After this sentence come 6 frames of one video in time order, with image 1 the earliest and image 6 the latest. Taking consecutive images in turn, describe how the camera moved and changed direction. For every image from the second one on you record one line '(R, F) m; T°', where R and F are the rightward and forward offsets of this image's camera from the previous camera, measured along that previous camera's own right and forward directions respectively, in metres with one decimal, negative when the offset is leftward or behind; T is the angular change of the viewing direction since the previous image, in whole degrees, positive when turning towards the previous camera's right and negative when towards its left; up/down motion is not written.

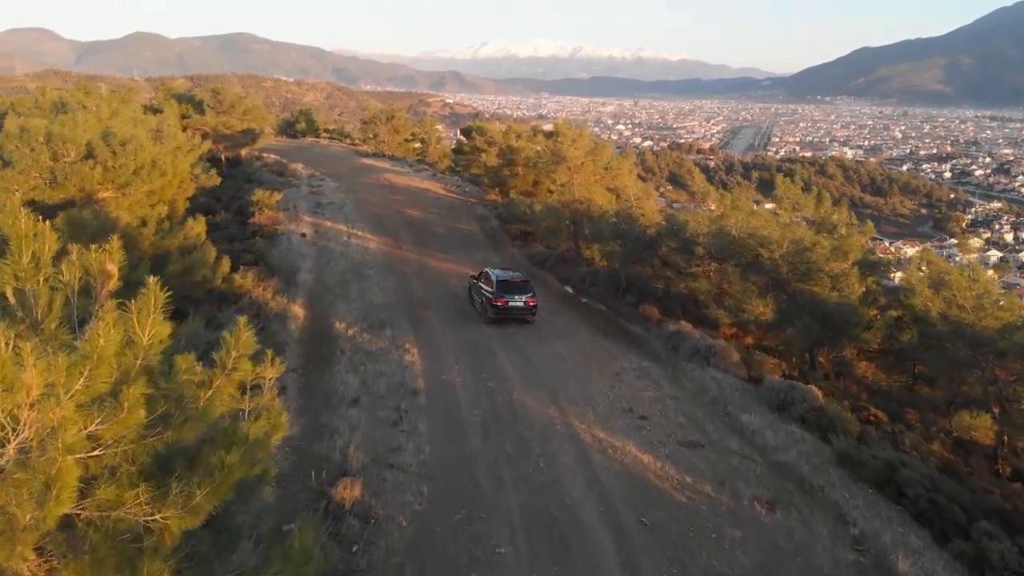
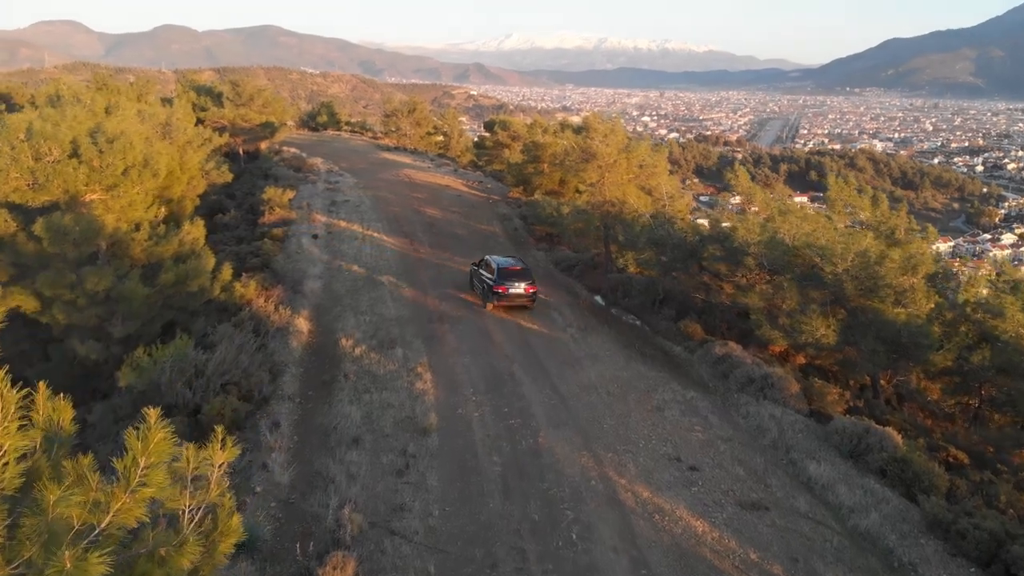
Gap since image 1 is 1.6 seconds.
(-0.1, +1.8) m; -2°
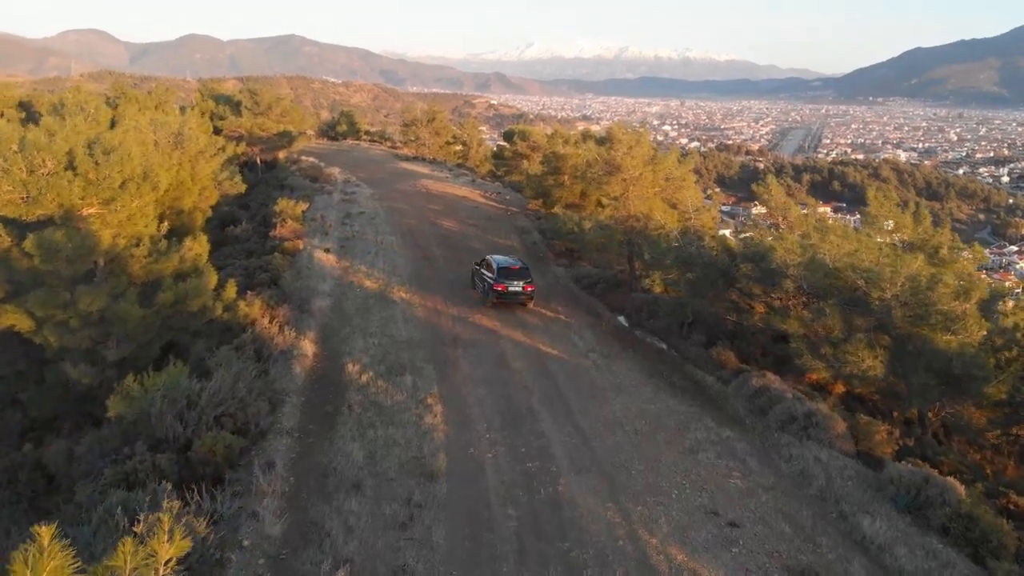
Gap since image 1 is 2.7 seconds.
(0.0, +1.1) m; -1°
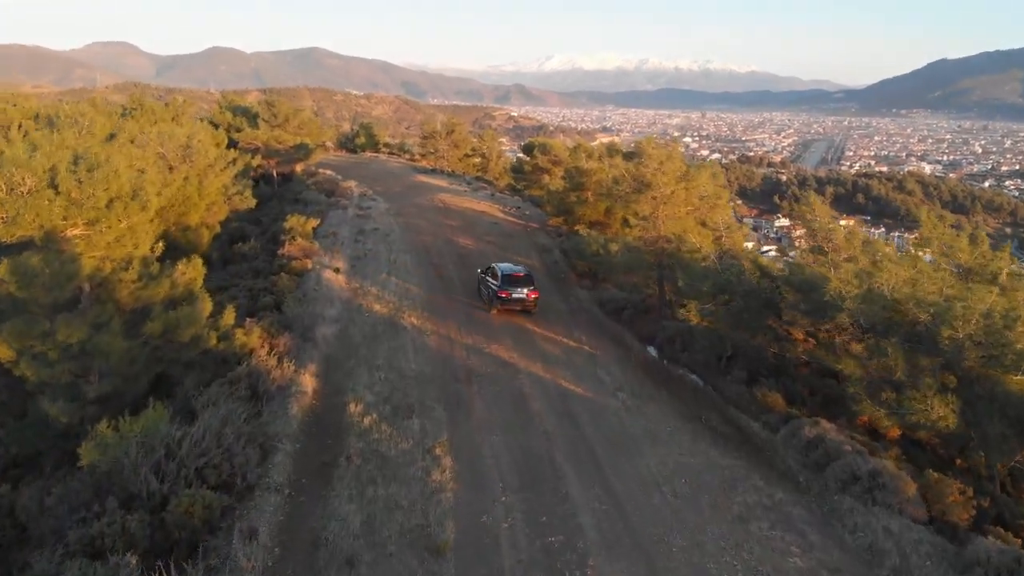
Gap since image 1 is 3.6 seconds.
(0.0, +1.5) m; -1°
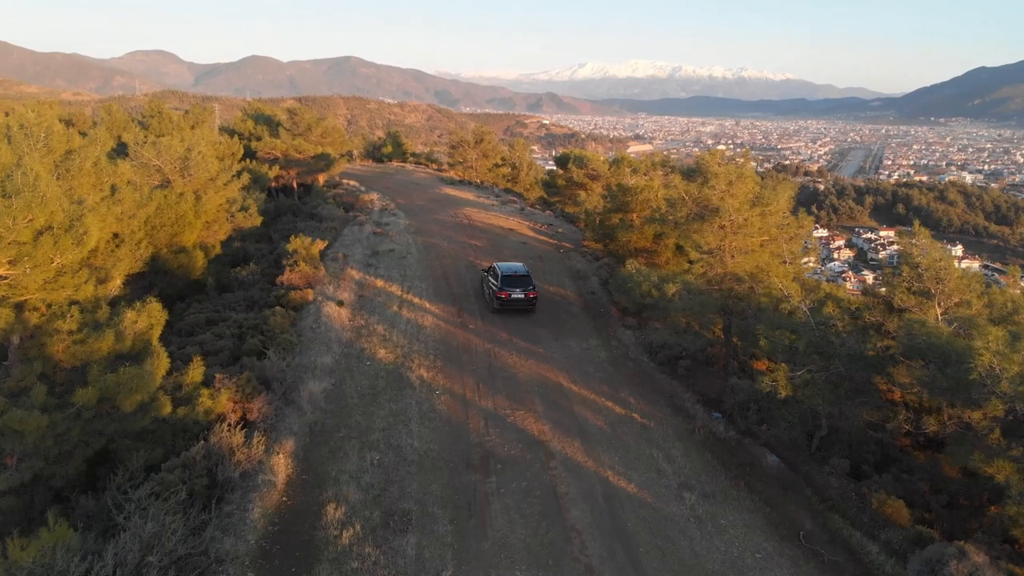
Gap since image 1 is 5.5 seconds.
(0.0, +3.3) m; -2°
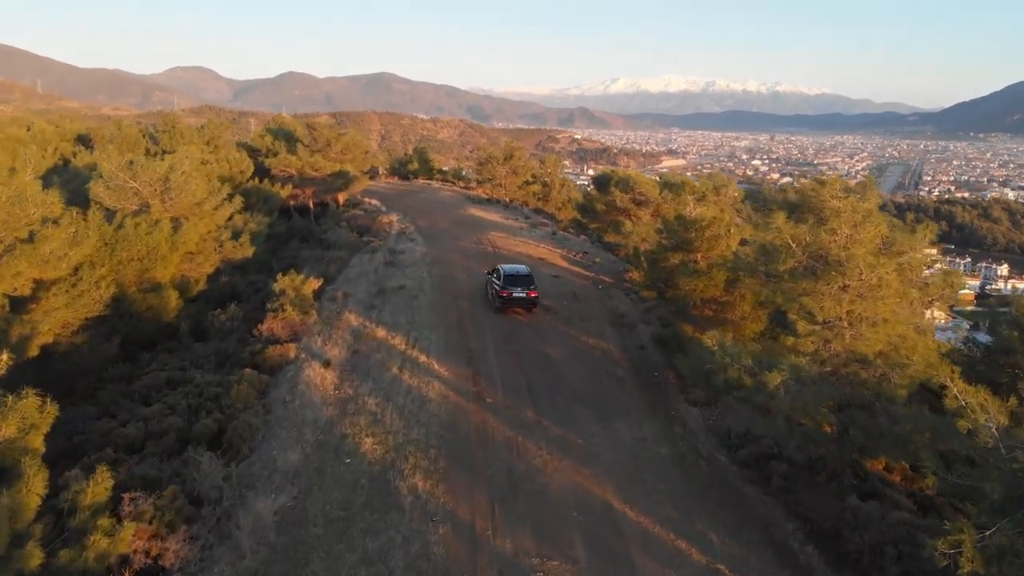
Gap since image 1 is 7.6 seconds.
(0.0, +4.0) m; -2°
